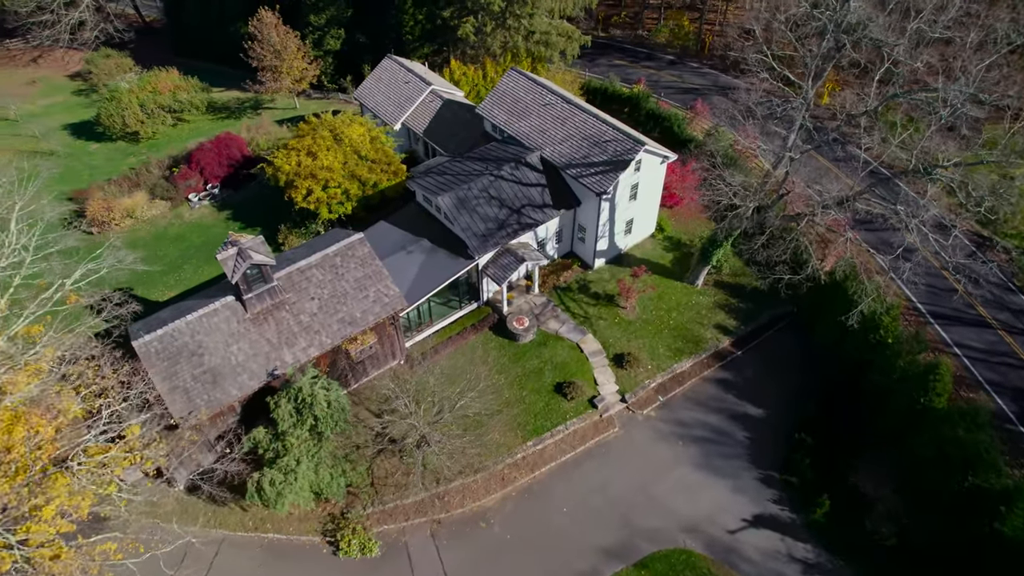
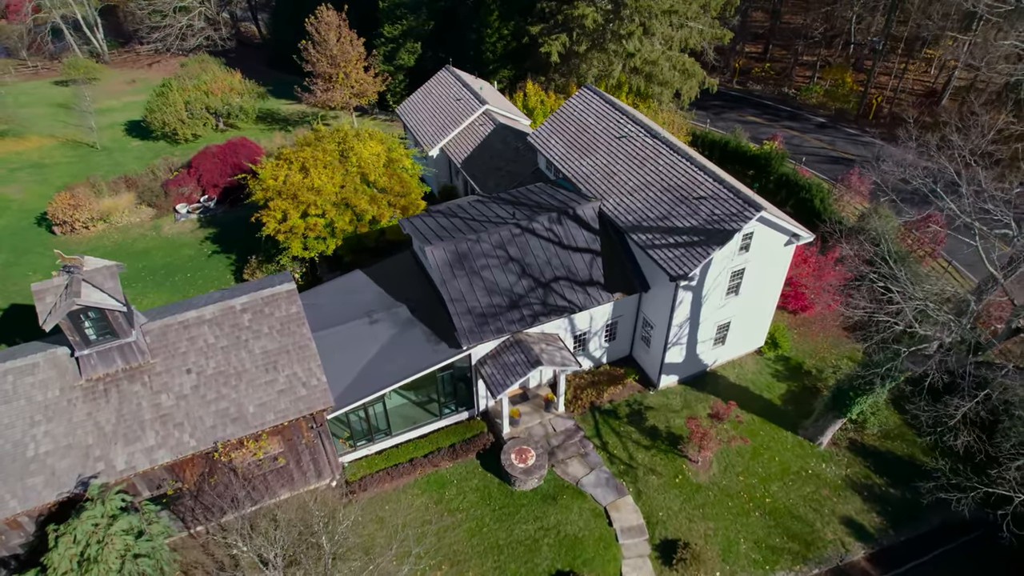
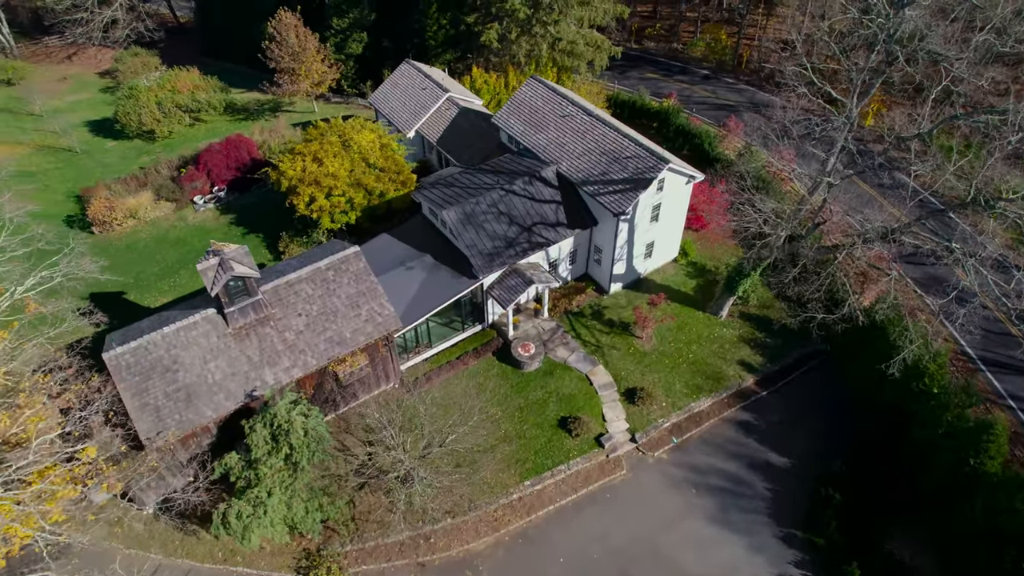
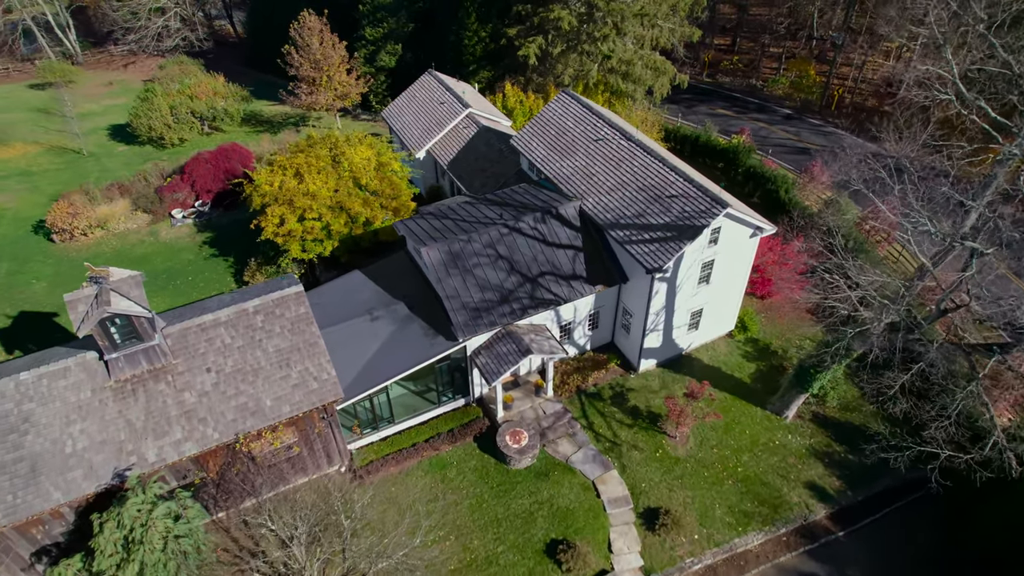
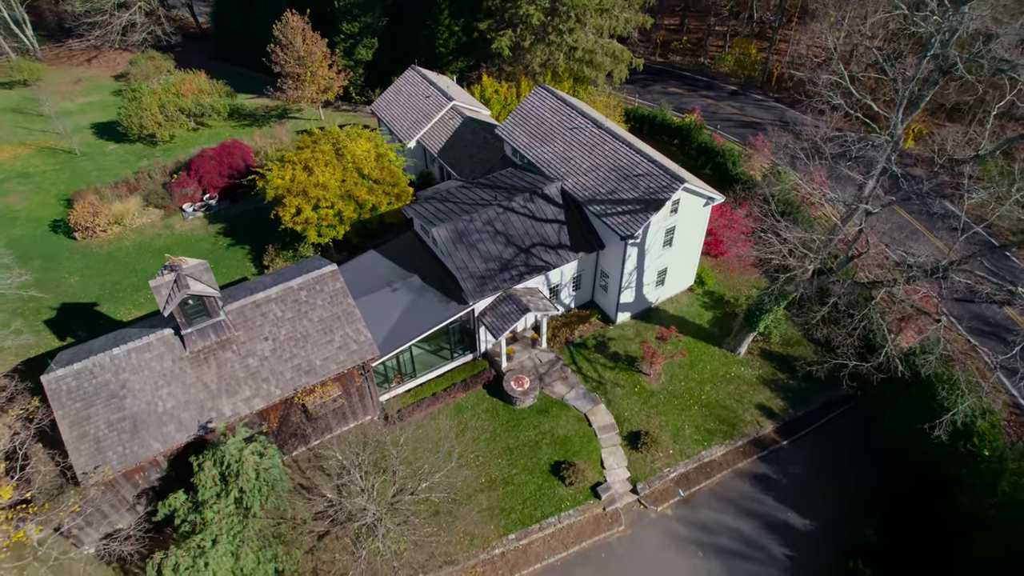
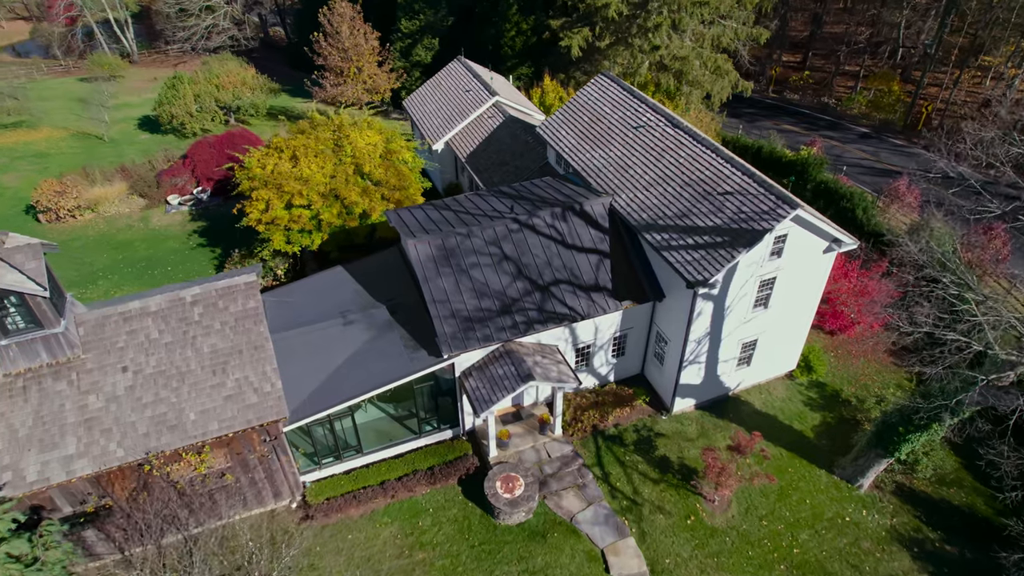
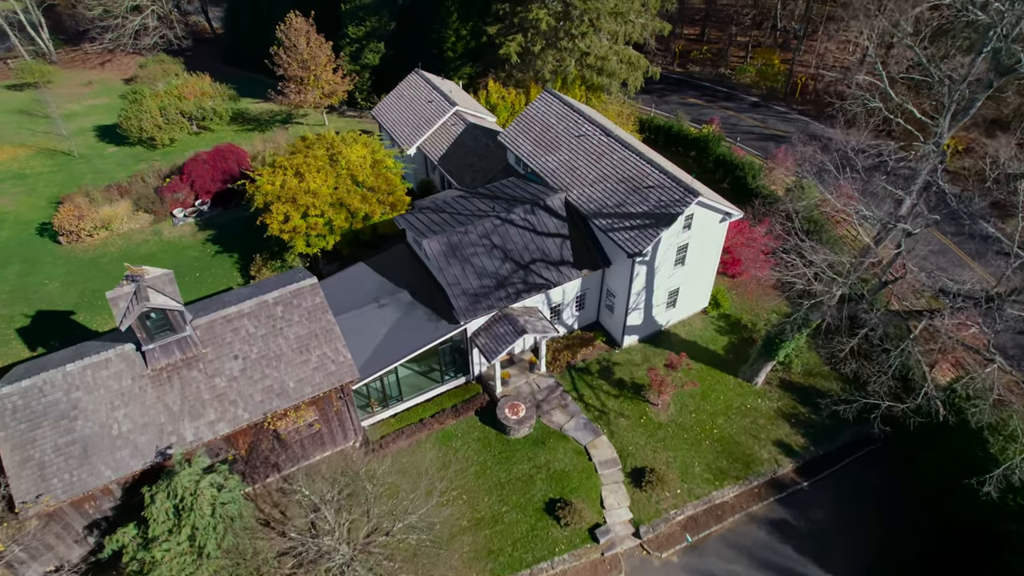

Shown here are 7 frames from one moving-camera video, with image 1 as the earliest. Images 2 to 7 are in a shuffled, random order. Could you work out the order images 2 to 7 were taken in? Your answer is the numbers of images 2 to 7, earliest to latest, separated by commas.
3, 5, 7, 4, 2, 6
